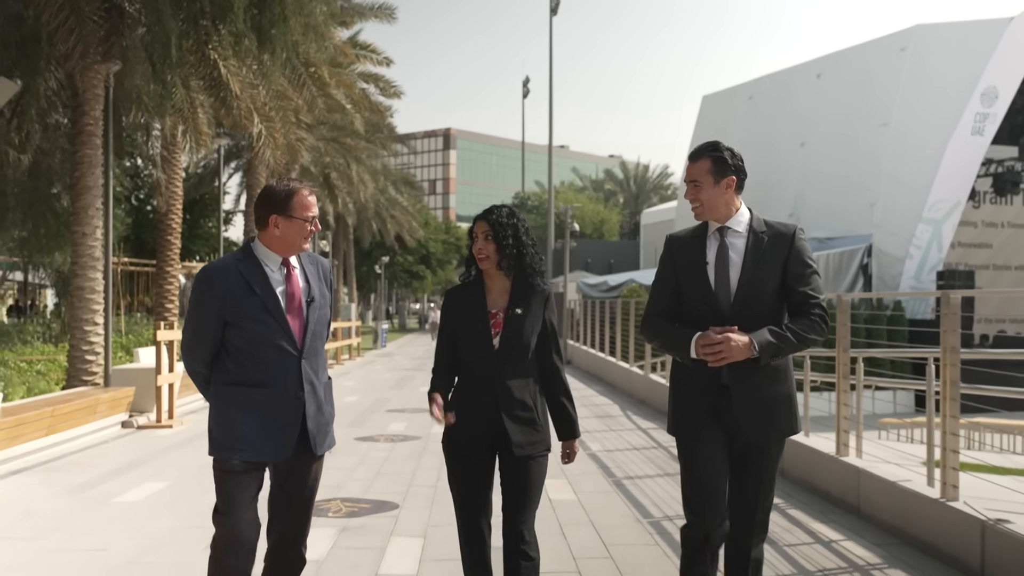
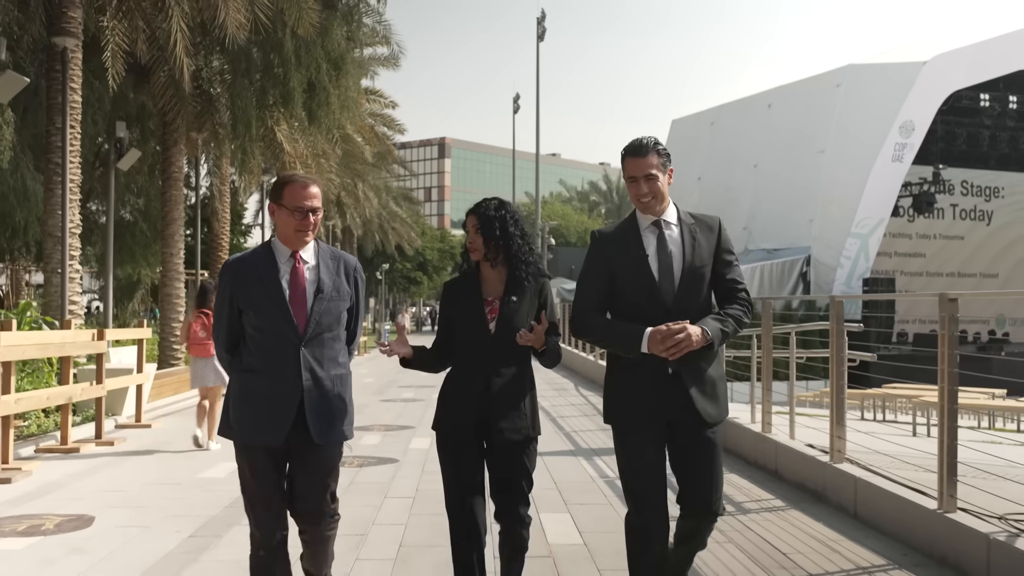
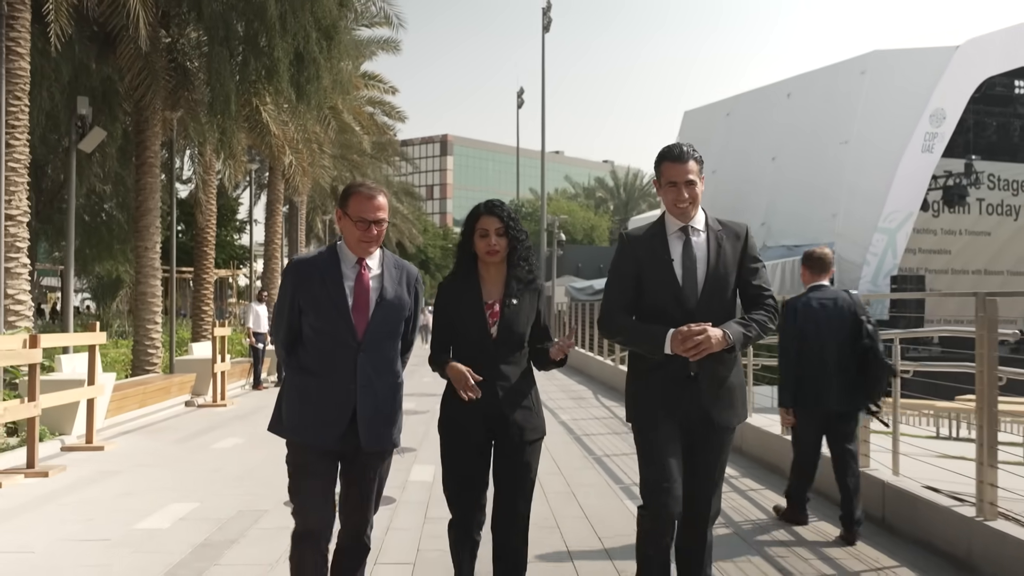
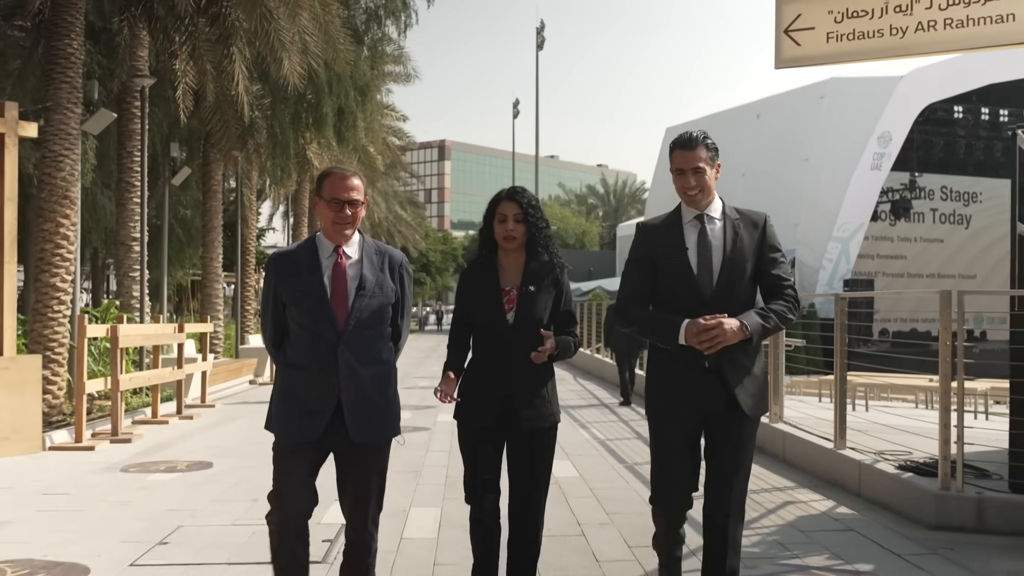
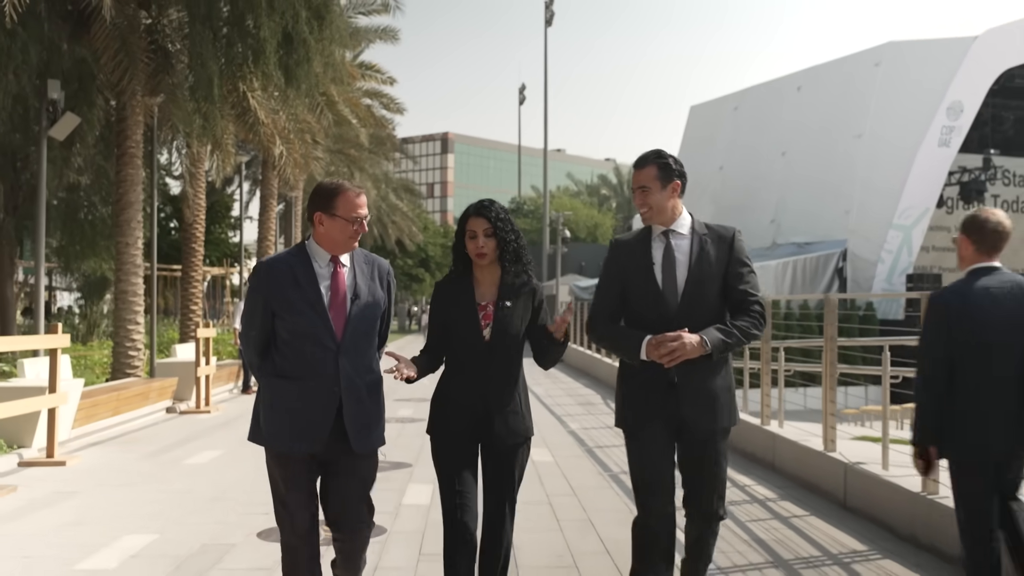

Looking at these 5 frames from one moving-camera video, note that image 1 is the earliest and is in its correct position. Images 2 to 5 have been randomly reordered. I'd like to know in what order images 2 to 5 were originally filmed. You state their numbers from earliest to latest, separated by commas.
5, 3, 2, 4
